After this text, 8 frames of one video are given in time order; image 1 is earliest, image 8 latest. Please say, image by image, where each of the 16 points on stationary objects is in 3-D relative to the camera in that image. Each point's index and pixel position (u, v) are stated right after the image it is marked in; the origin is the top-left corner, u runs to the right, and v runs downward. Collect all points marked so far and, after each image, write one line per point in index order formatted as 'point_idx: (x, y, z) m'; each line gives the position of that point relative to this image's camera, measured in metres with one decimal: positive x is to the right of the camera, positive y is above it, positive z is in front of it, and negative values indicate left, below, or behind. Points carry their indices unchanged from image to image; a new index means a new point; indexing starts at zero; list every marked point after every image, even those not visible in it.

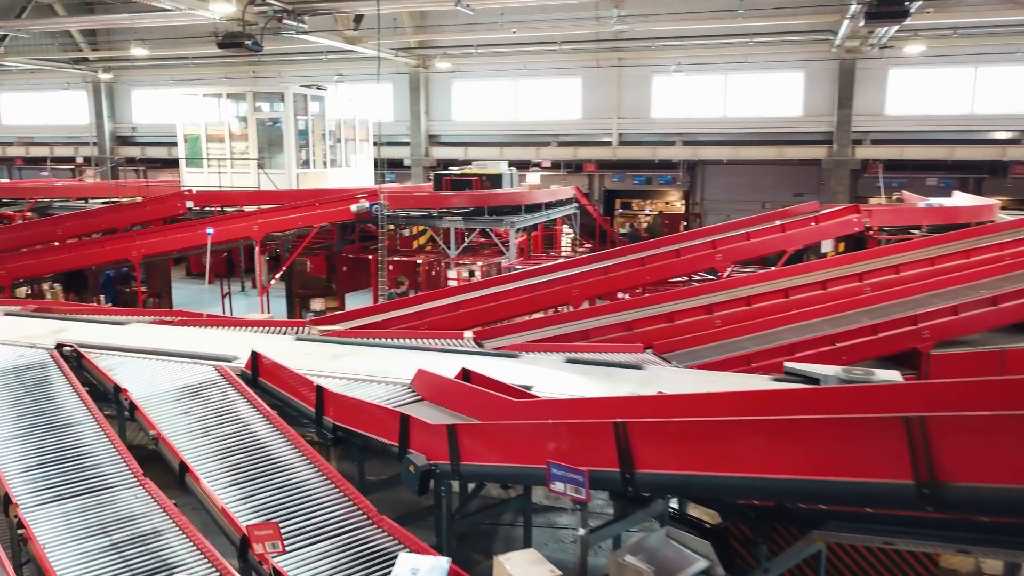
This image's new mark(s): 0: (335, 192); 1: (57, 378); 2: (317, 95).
0: (-2.5, +1.3, +11.2) m
1: (-3.1, -0.6, +5.5) m
2: (-3.3, +3.3, +13.6) m
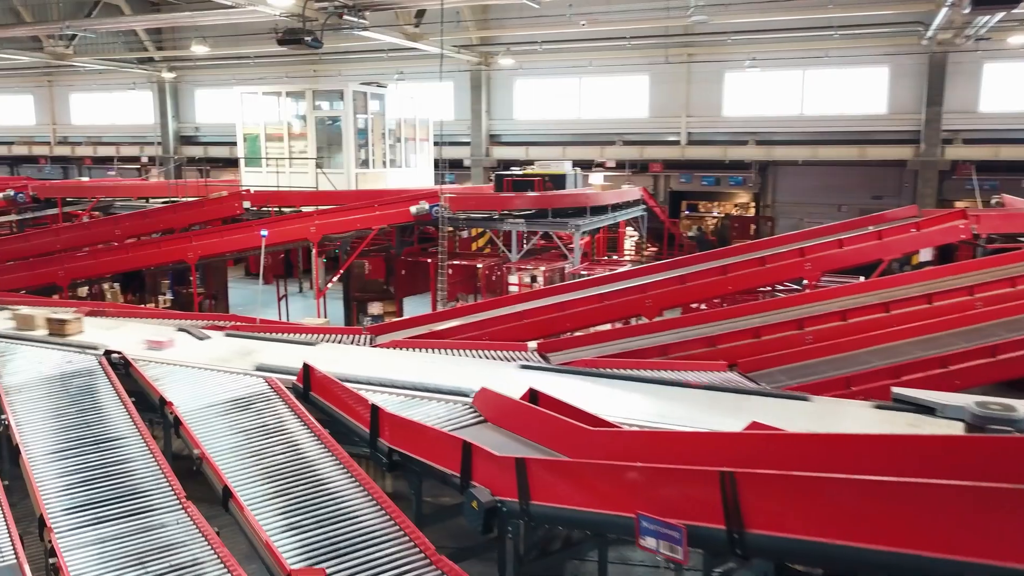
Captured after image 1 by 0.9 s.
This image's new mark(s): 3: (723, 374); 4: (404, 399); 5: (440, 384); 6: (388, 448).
0: (-1.6, +1.3, +10.9) m
1: (-2.7, -0.7, +5.3) m
2: (-2.2, +3.3, +13.3) m
3: (+1.4, -0.6, +5.3) m
4: (-0.6, -0.7, +4.7) m
5: (-0.4, -0.6, +5.0) m
6: (-0.6, -0.8, +4.2) m
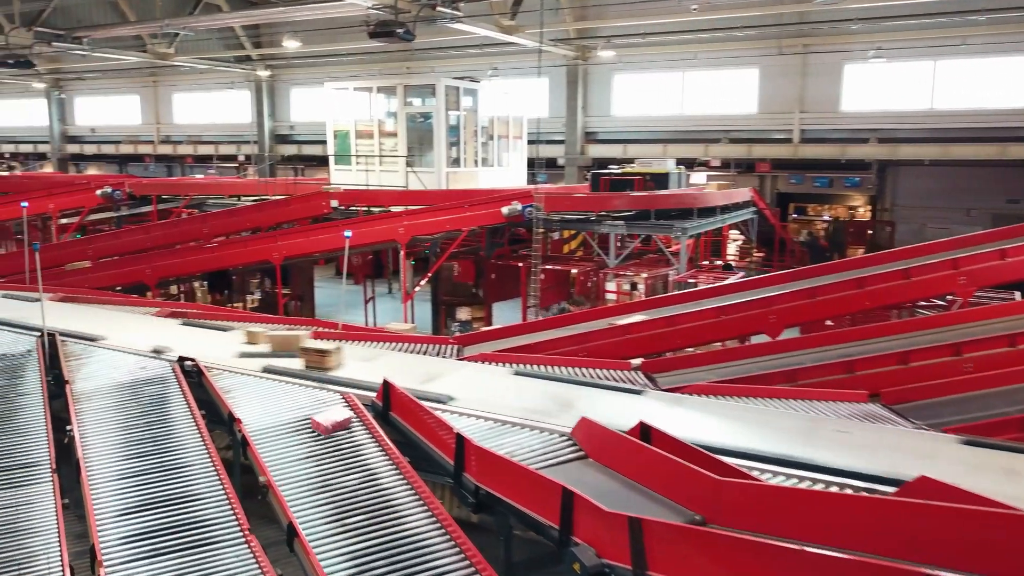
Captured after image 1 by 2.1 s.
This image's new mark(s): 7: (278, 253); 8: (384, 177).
0: (-0.4, +1.2, +10.4) m
1: (-2.1, -0.7, +4.9) m
2: (-0.7, +3.2, +12.9) m
3: (+2.0, -0.7, +4.5) m
4: (-0.1, -0.7, +4.2) m
5: (+0.1, -0.7, +4.4) m
6: (-0.2, -0.9, +3.7) m
7: (-2.8, +0.4, +9.5) m
8: (-2.1, +1.8, +13.1) m
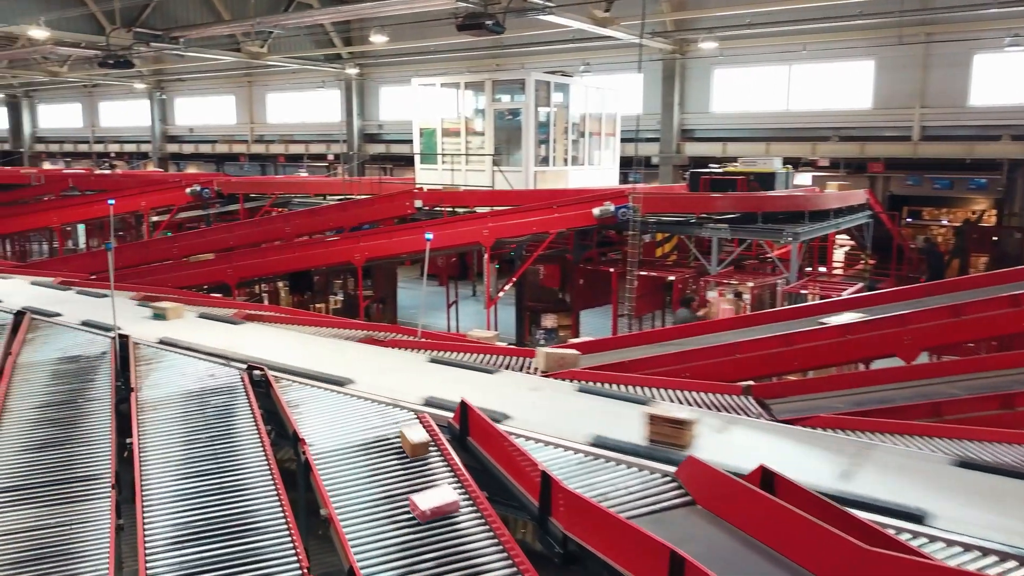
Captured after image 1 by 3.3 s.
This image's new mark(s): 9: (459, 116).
0: (+0.8, +1.2, +9.9) m
1: (-1.5, -0.7, +4.6) m
2: (+0.8, +3.1, +12.3) m
3: (+2.4, -0.8, +3.7) m
4: (+0.3, -0.8, +3.6) m
5: (+0.6, -0.7, +3.8) m
6: (+0.2, -1.0, +3.2) m
7: (-1.7, +0.4, +9.2) m
8: (-0.7, +1.8, +12.8) m
9: (-0.8, +2.7, +12.7) m
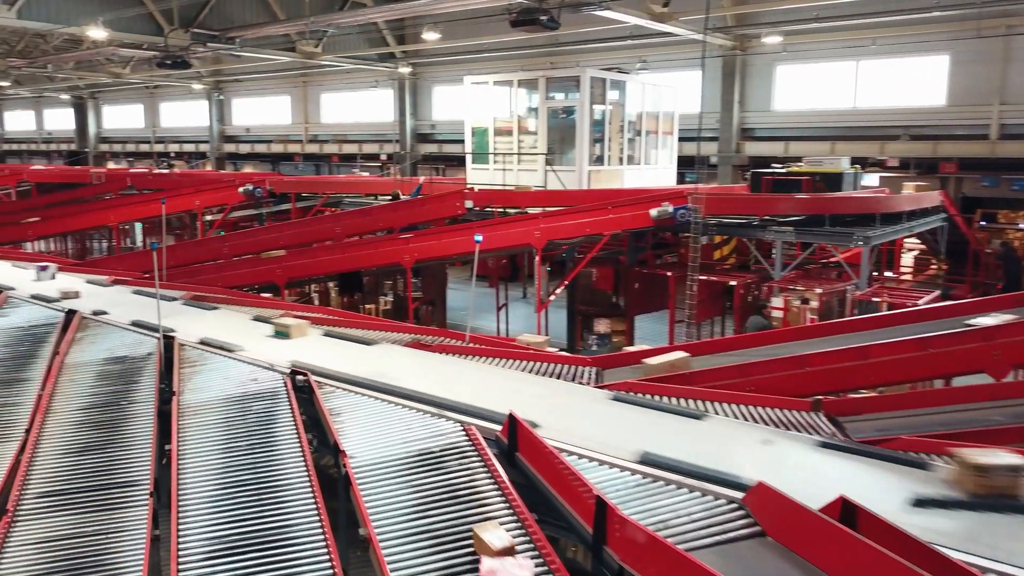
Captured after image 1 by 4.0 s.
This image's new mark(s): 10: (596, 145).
0: (+1.4, +1.1, +9.6) m
1: (-1.3, -0.7, +4.5) m
2: (+1.6, +3.1, +12.0) m
3: (+2.6, -0.8, +3.3) m
4: (+0.5, -0.8, +3.4) m
5: (+0.8, -0.8, +3.5) m
6: (+0.4, -1.0, +2.9) m
7: (-1.2, +0.4, +9.1) m
8: (+0.2, +1.7, +12.5) m
9: (0.0, +2.7, +12.5) m
10: (+1.2, +2.1, +11.9) m
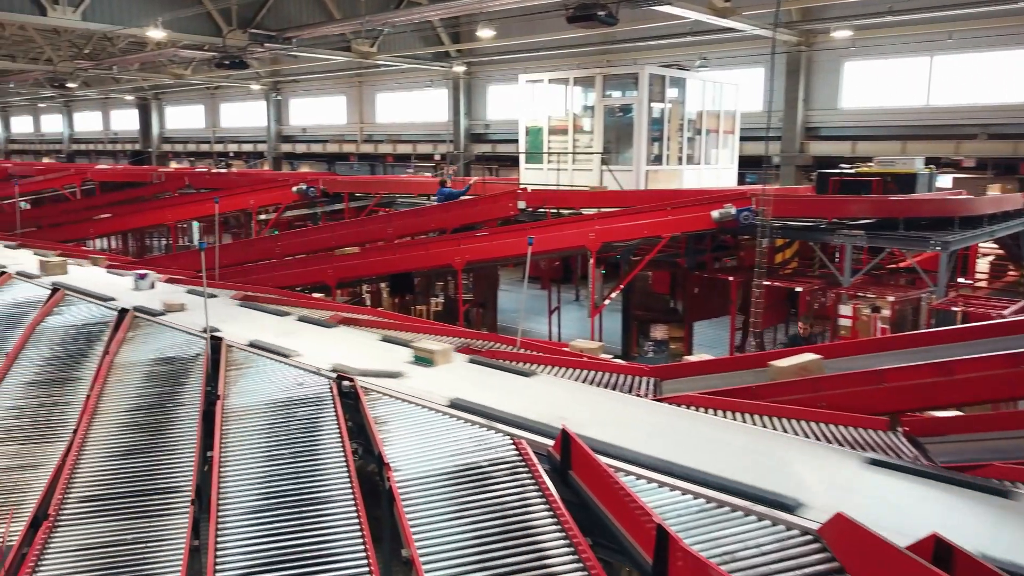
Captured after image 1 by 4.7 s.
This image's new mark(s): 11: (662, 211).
0: (+2.0, +1.1, +9.3) m
1: (-1.0, -0.7, +4.3) m
2: (+2.4, +3.0, +11.7) m
3: (+2.8, -0.9, +2.9) m
4: (+0.7, -0.8, +3.1) m
5: (+1.0, -0.8, +3.3) m
6: (+0.6, -1.0, +2.7) m
7: (-0.6, +0.3, +8.9) m
8: (+1.0, +1.7, +12.3) m
9: (+0.8, +2.6, +12.3) m
10: (+2.0, +2.1, +11.6) m
11: (+1.6, +0.8, +8.4) m
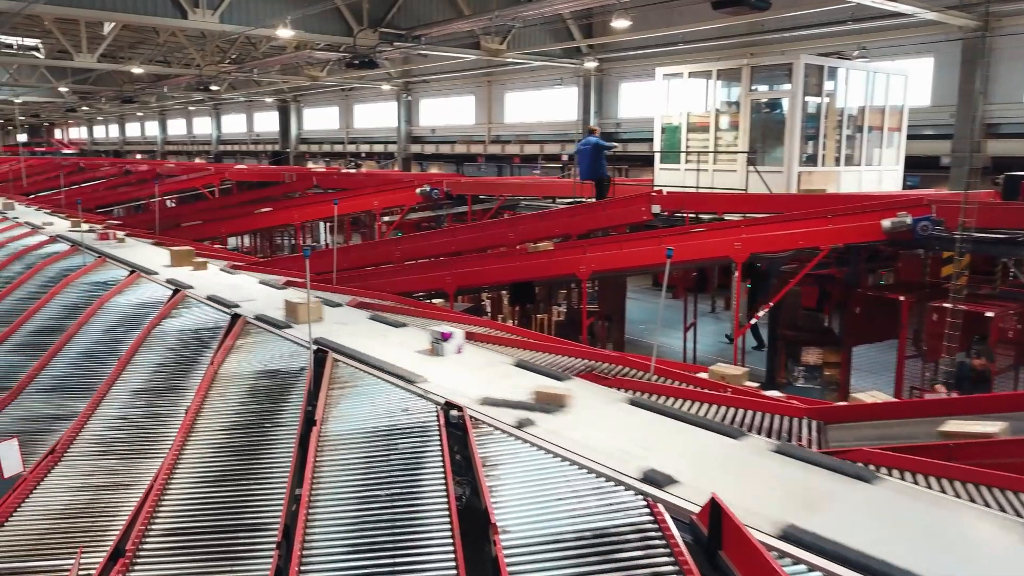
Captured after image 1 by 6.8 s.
0: (+3.4, +0.9, +8.2) m
1: (-0.4, -0.8, +3.8) m
2: (+4.2, +2.9, +10.6) m
3: (+3.2, -1.1, +1.9) m
4: (+1.1, -1.0, +2.3) m
5: (+1.4, -0.9, +2.5) m
6: (+0.9, -1.1, +1.9) m
7: (+0.8, +0.2, +8.3) m
8: (+2.9, +1.5, +11.3) m
9: (+2.7, +2.5, +11.4) m
10: (+3.8, +1.9, +10.5) m
11: (+2.8, +0.6, +7.5) m
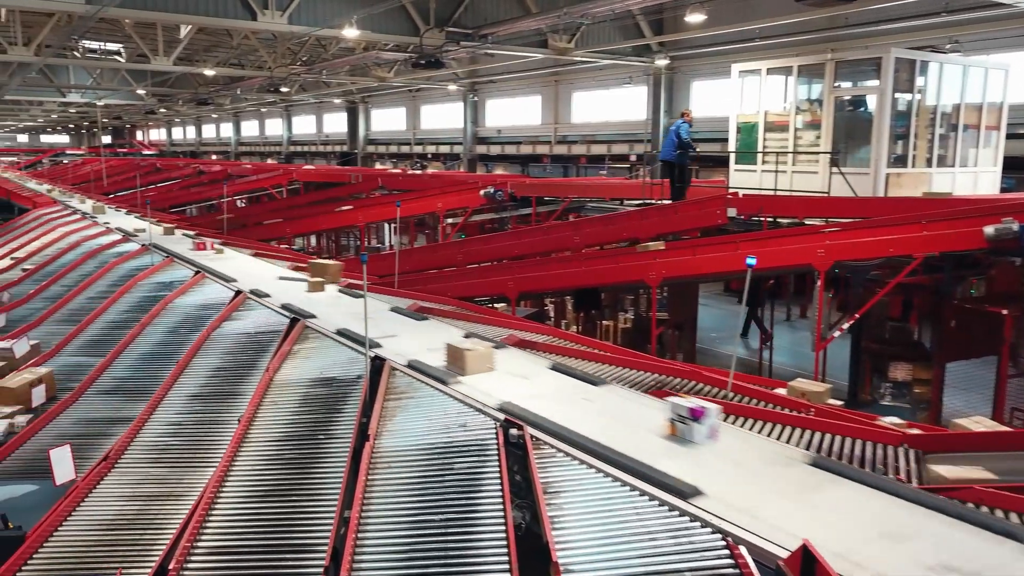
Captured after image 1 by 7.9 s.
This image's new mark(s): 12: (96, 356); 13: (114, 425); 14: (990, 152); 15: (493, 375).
0: (+4.1, +0.8, +7.6) m
1: (-0.1, -0.9, +3.5) m
2: (+5.0, +2.7, +9.9) m
3: (+3.3, -1.1, +1.3) m
4: (+1.3, -1.0, +2.0) m
5: (+1.6, -1.0, +2.1) m
6: (+1.0, -1.2, +1.6) m
7: (+1.4, +0.2, +7.9) m
8: (+3.8, +1.5, +10.8) m
9: (+3.6, +2.4, +10.8) m
10: (+4.6, +1.8, +9.9) m
11: (+3.4, +0.6, +7.0) m
12: (-3.3, -0.5, +6.4) m
13: (-2.5, -0.9, +5.1) m
14: (+6.5, +1.9, +11.2) m
15: (-0.1, -0.5, +4.9) m
